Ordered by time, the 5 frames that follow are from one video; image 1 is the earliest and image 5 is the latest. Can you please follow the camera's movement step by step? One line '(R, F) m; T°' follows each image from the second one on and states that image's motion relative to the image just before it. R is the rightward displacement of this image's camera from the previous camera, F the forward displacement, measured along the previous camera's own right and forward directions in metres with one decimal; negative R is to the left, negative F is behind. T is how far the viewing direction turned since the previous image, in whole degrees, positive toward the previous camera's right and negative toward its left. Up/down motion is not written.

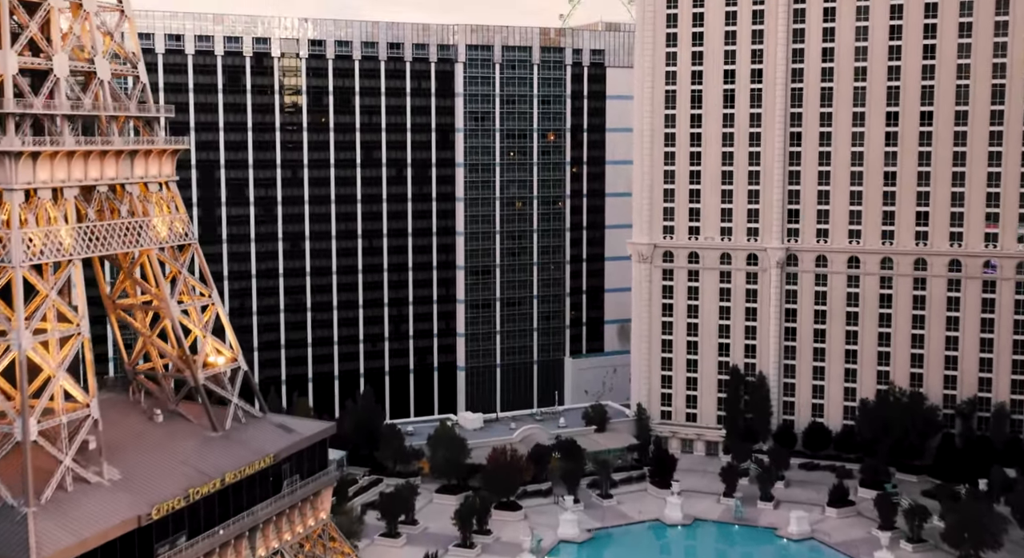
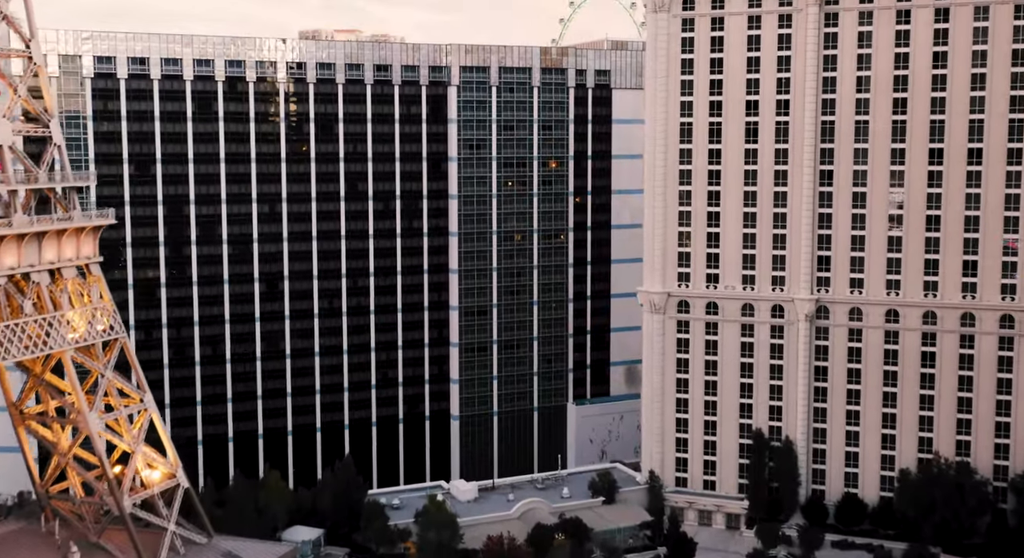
(+0.2, +13.0) m; 0°
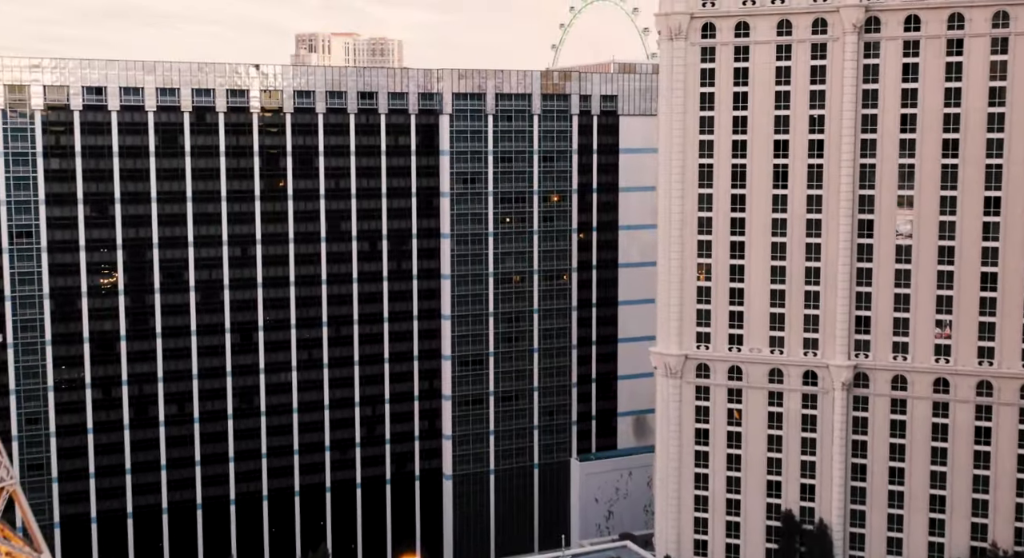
(+0.2, +13.0) m; 0°
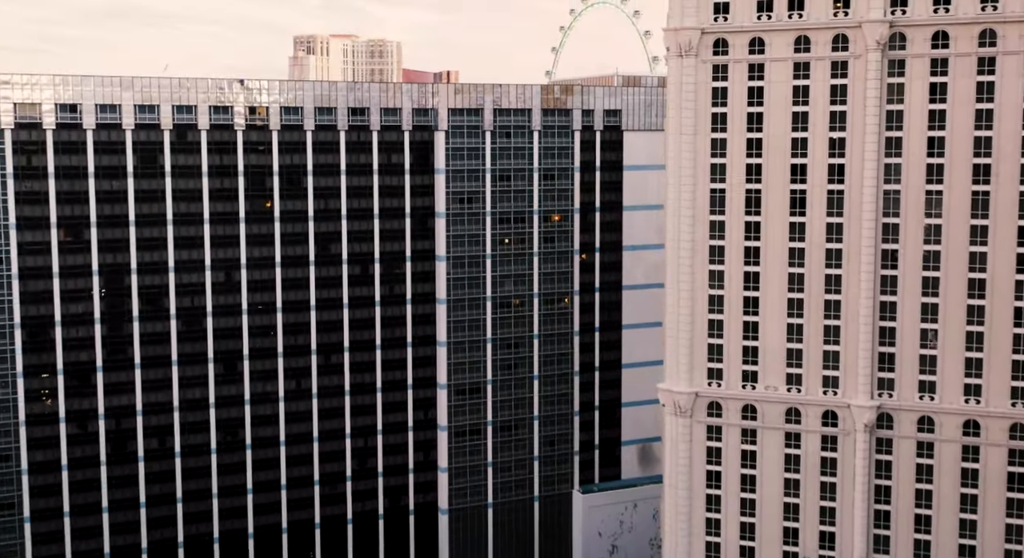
(+0.1, +6.5) m; 0°
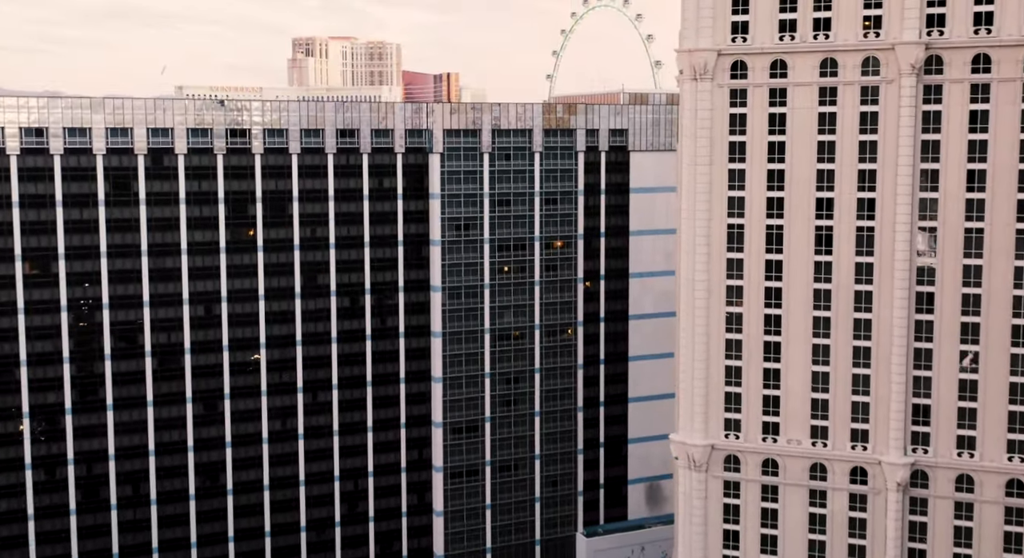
(+0.1, +7.8) m; 0°
